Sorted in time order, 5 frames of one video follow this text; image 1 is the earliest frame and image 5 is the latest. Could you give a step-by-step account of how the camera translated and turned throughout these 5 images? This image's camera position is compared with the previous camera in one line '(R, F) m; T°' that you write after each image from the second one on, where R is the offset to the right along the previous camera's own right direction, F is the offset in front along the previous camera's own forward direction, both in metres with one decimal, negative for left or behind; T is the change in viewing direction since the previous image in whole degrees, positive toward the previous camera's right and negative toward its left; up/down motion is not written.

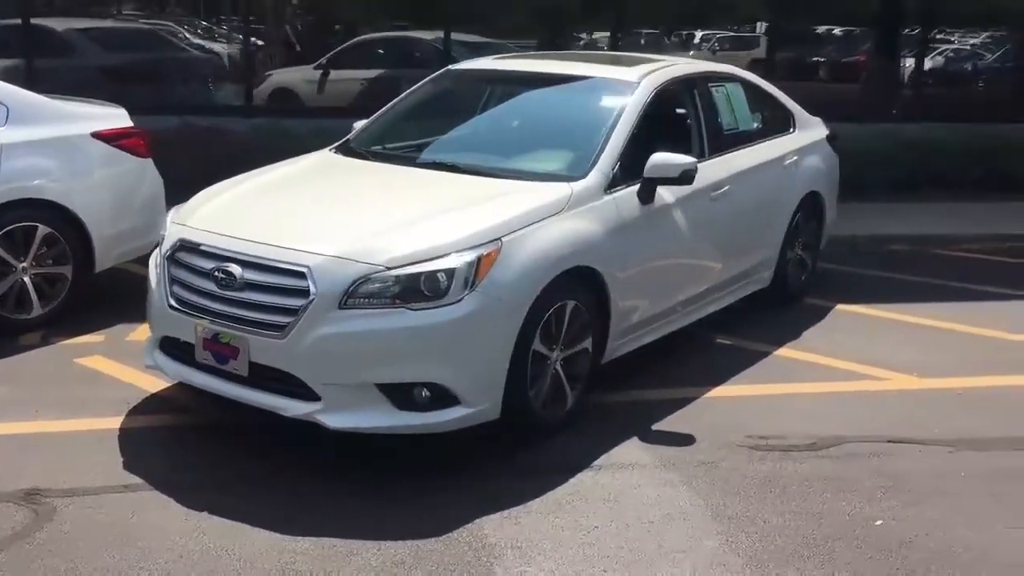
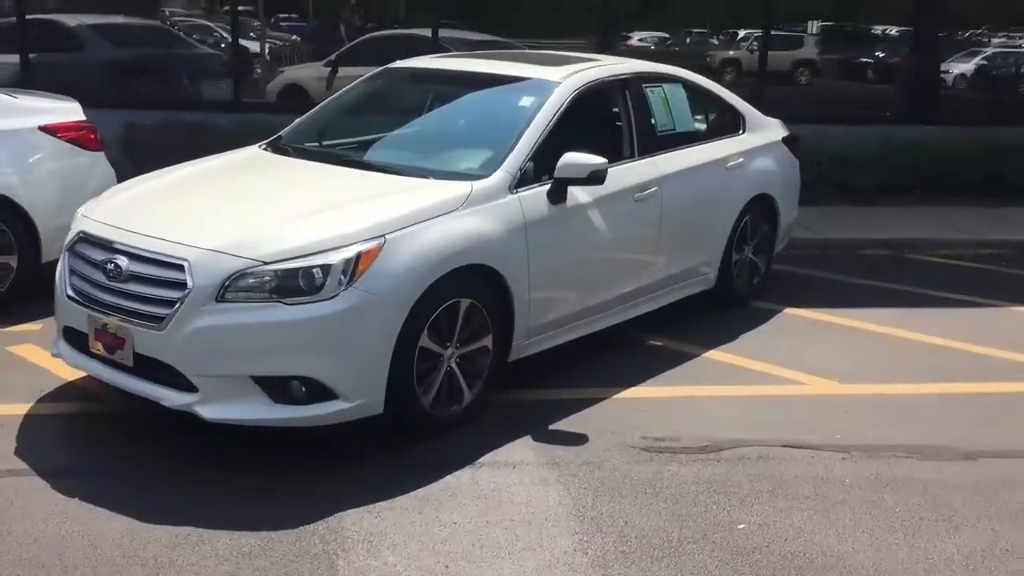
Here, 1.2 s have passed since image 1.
(+0.7, 0.0) m; -2°
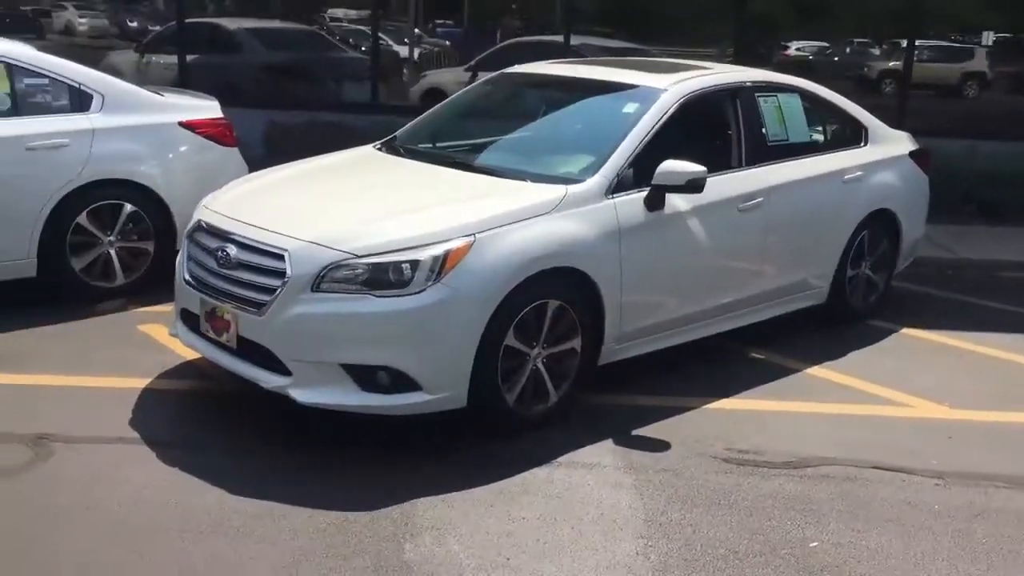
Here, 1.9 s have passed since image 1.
(+0.3, -0.1) m; -8°
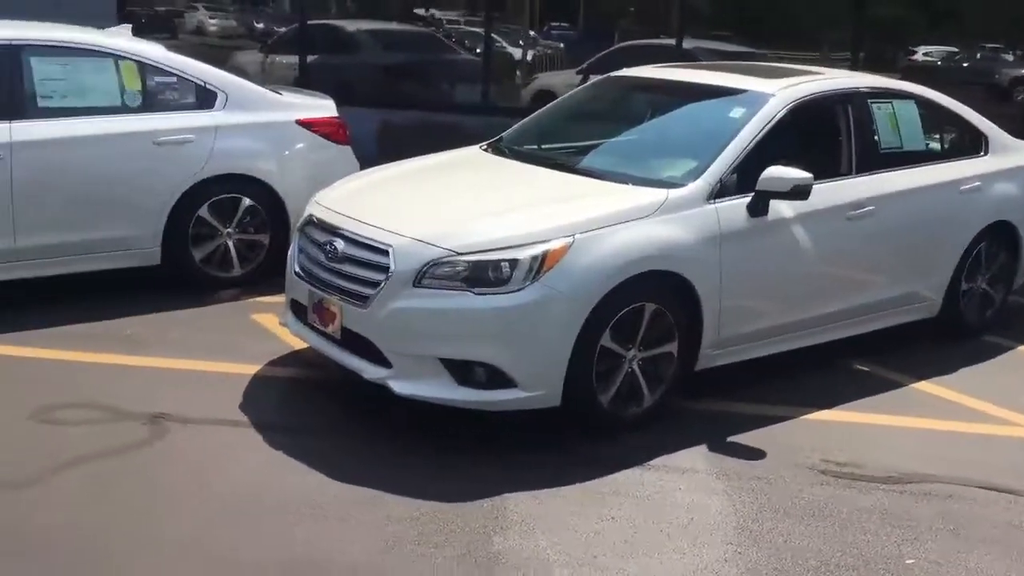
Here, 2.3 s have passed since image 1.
(0.0, -0.1) m; -6°
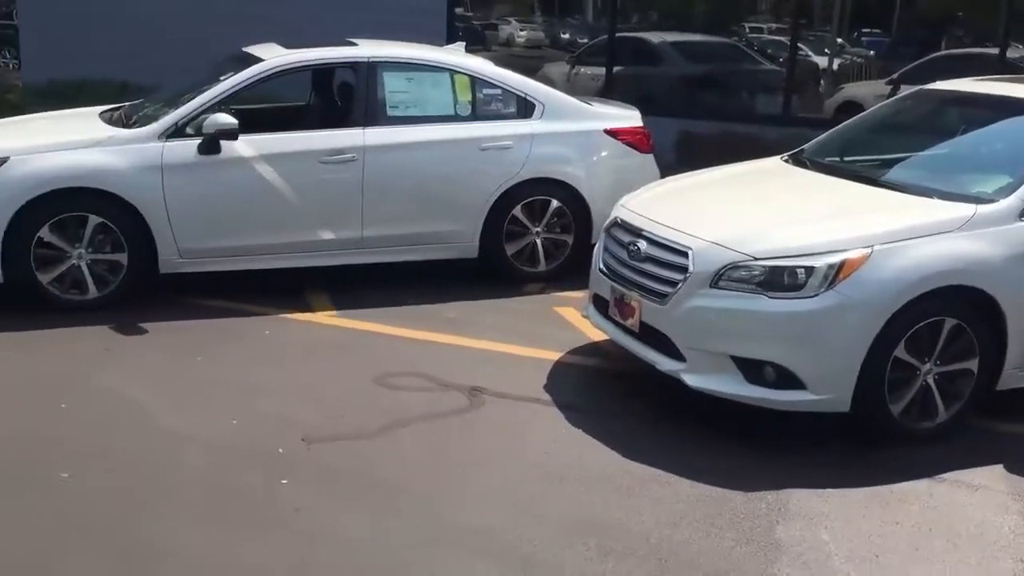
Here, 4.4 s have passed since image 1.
(0.0, -0.4) m; -16°
